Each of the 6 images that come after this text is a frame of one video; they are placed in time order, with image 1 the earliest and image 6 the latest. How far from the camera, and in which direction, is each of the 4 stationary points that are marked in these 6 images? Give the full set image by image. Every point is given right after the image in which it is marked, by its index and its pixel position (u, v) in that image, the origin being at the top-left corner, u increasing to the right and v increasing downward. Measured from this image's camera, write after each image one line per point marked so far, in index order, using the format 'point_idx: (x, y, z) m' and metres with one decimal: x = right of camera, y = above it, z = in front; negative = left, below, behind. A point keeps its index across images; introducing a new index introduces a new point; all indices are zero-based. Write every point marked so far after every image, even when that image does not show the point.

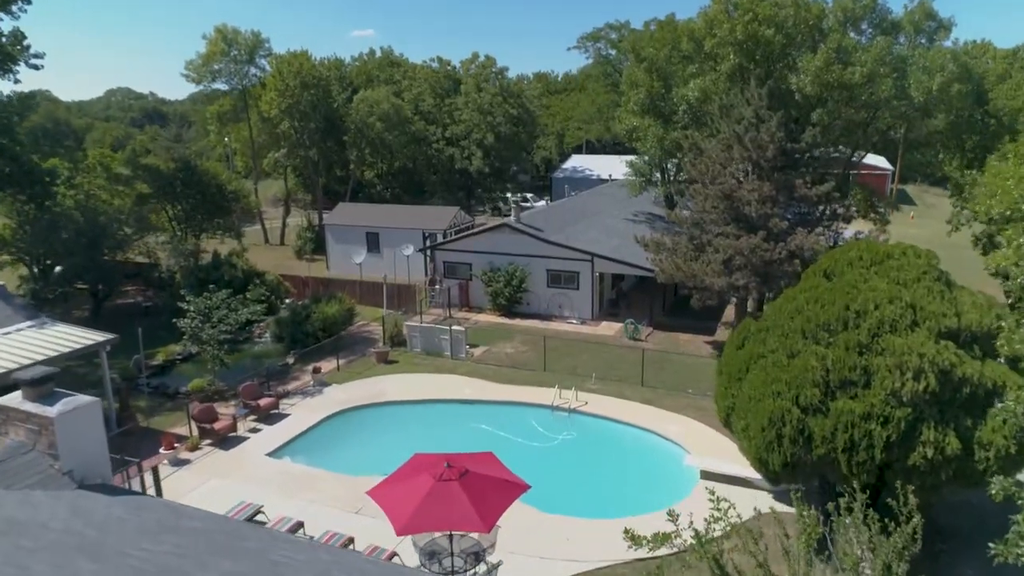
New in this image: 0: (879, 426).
0: (+7.5, -2.8, +14.4) m
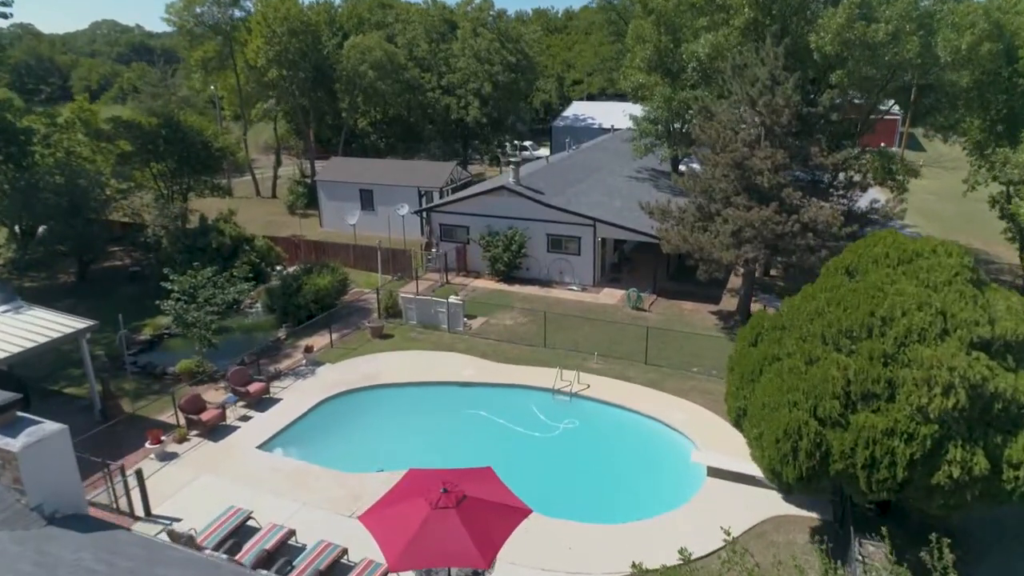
0: (+7.6, -3.0, +13.6) m
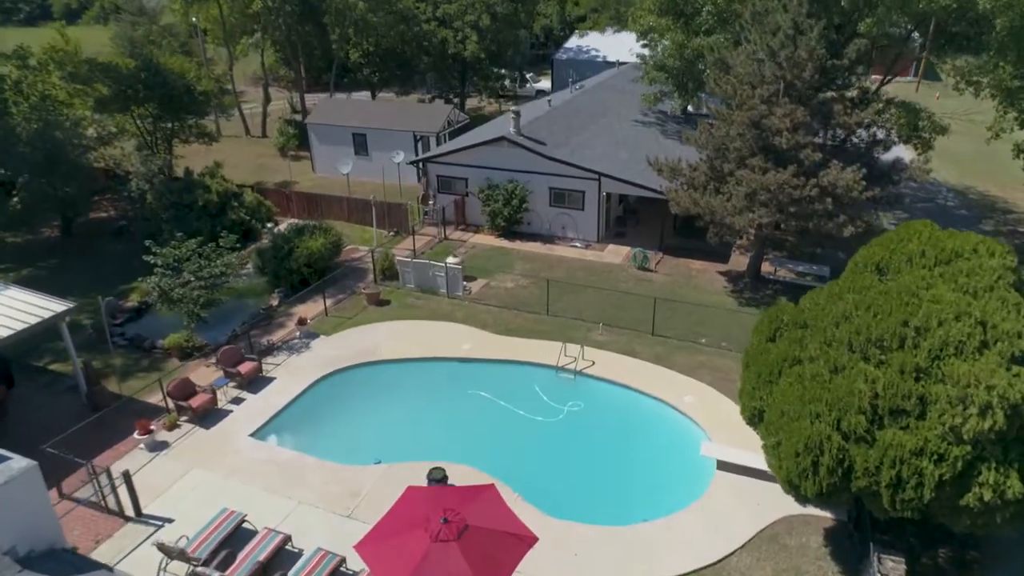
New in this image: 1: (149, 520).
0: (+7.6, -3.2, +12.7) m
1: (-8.7, -5.5, +16.7) m
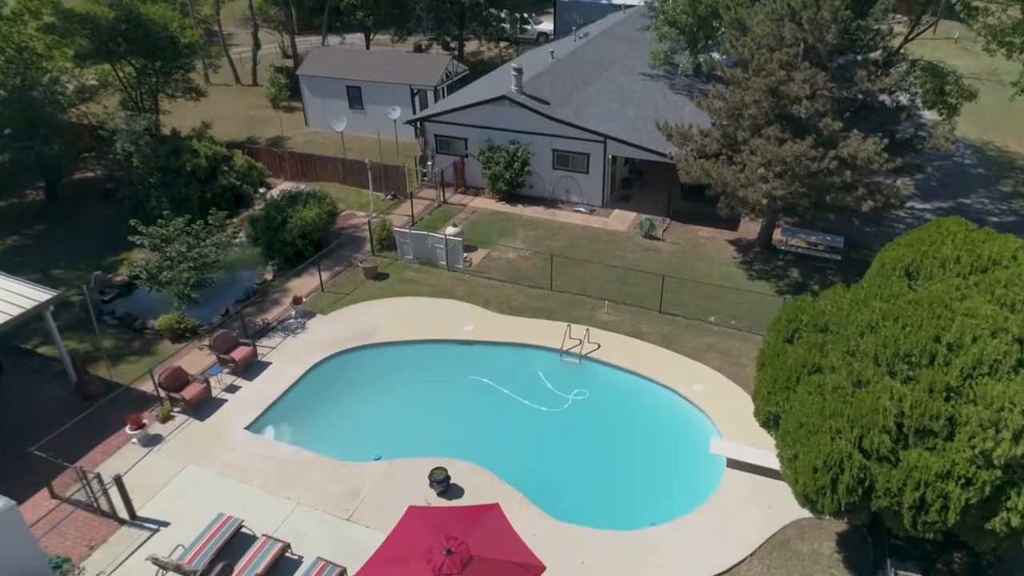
0: (+7.7, -3.5, +12.1) m
1: (-8.6, -5.5, +16.3) m
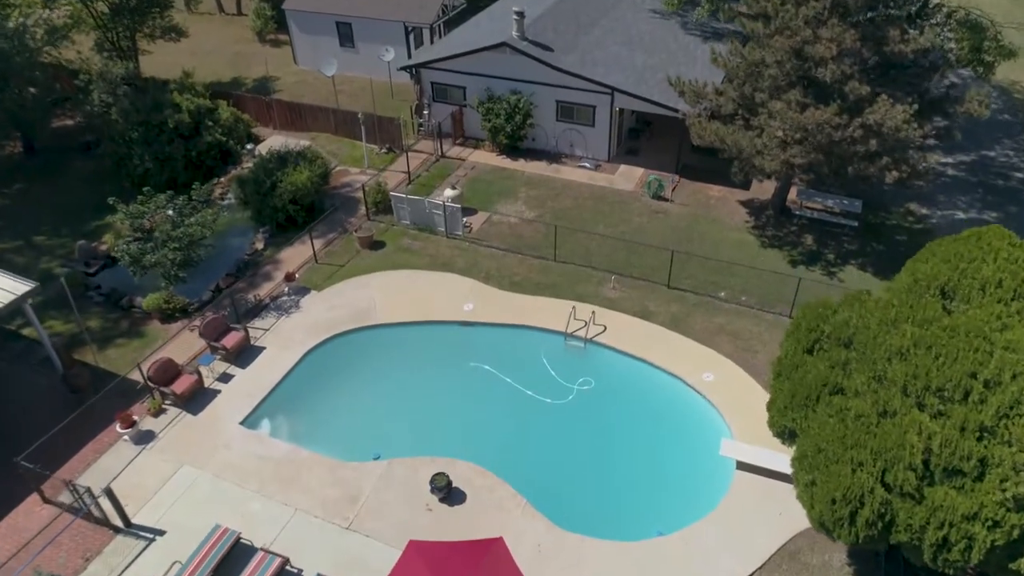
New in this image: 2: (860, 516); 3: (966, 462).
0: (+7.8, -4.0, +11.6) m
1: (-8.5, -5.6, +15.9) m
2: (+6.2, -4.1, +12.4) m
3: (+7.5, -2.9, +11.6) m
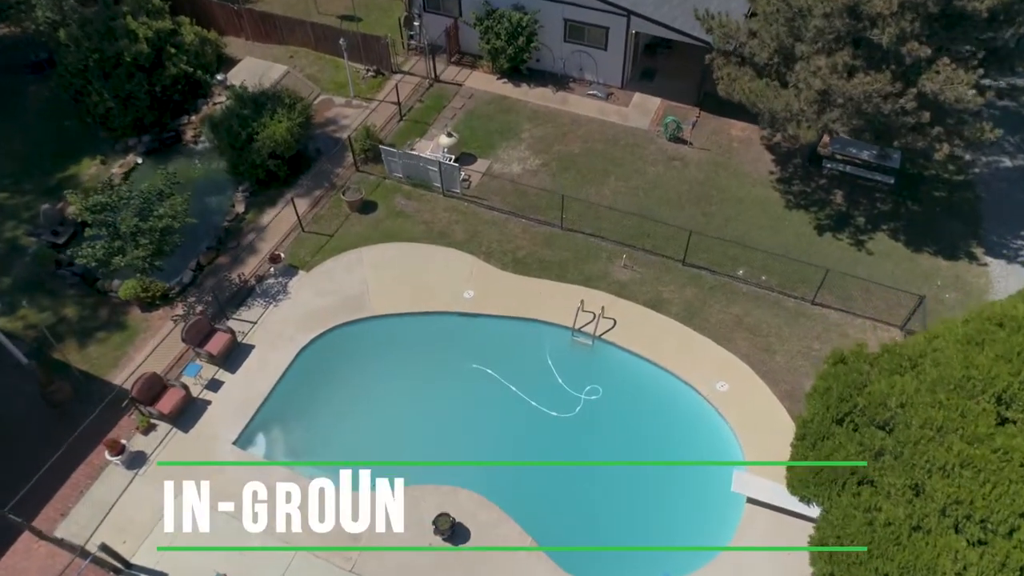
0: (+7.9, -5.9, +11.2) m
1: (-8.4, -6.5, +15.8) m
2: (+6.3, -5.8, +11.9) m
3: (+7.6, -4.8, +10.9) m
